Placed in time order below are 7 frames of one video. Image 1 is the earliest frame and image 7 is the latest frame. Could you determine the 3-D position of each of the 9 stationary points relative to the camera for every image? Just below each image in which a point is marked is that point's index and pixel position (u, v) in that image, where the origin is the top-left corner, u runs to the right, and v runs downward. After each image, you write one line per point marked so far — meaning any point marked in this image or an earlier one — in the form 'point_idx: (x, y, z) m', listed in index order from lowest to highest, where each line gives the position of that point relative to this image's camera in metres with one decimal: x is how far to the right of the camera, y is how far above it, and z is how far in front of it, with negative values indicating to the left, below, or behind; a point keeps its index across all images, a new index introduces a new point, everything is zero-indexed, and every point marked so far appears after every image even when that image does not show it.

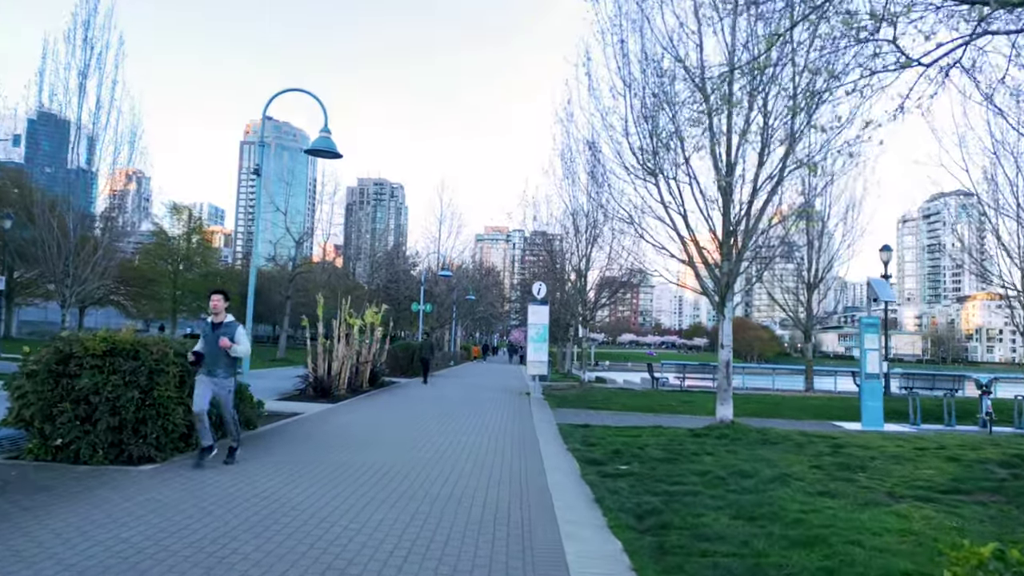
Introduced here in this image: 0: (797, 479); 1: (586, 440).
0: (+3.1, -2.1, +8.3) m
1: (+1.2, -2.5, +12.6) m
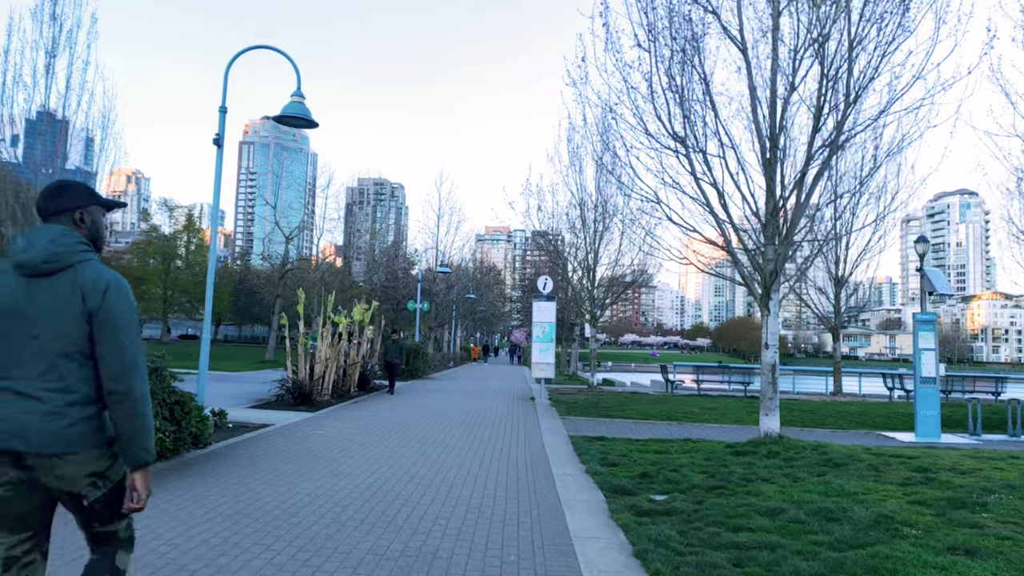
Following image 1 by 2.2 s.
0: (+3.1, -1.9, +6.2) m
1: (+1.3, -2.3, +10.5) m
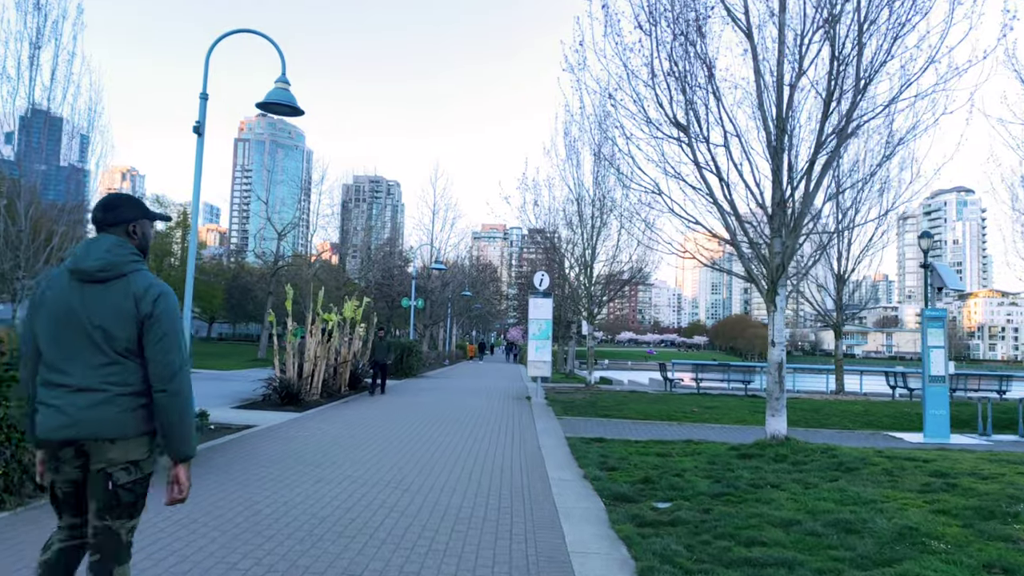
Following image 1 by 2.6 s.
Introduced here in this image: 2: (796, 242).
0: (+3.1, -1.8, +5.7) m
1: (+1.2, -2.2, +10.0) m
2: (+3.9, +0.6, +10.6) m
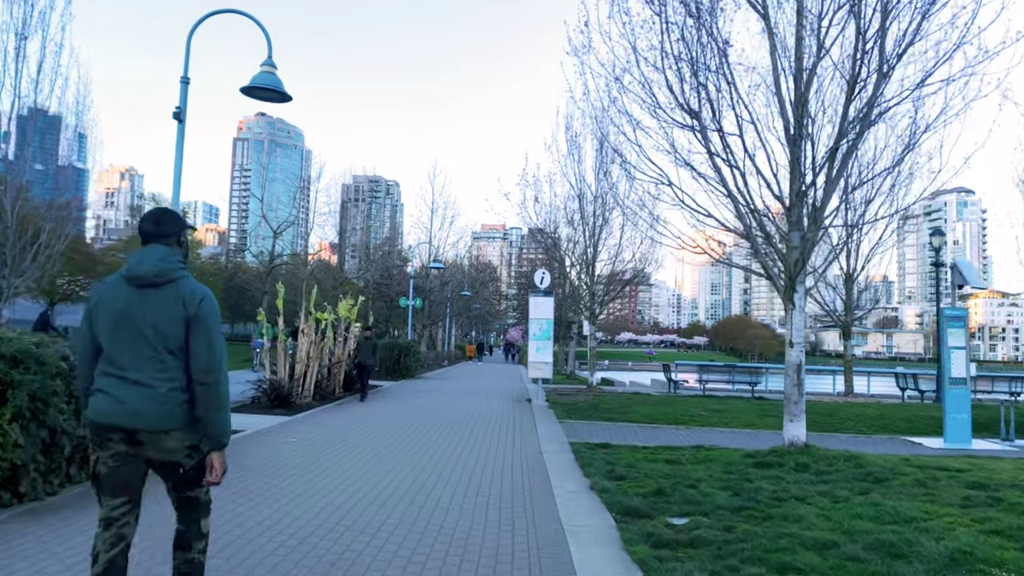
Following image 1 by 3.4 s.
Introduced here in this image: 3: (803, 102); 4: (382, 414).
0: (+3.1, -1.8, +5.0) m
1: (+1.2, -2.2, +9.3) m
2: (+3.9, +0.7, +9.9) m
3: (+3.7, +2.4, +9.9) m
4: (-2.9, -2.8, +17.5) m
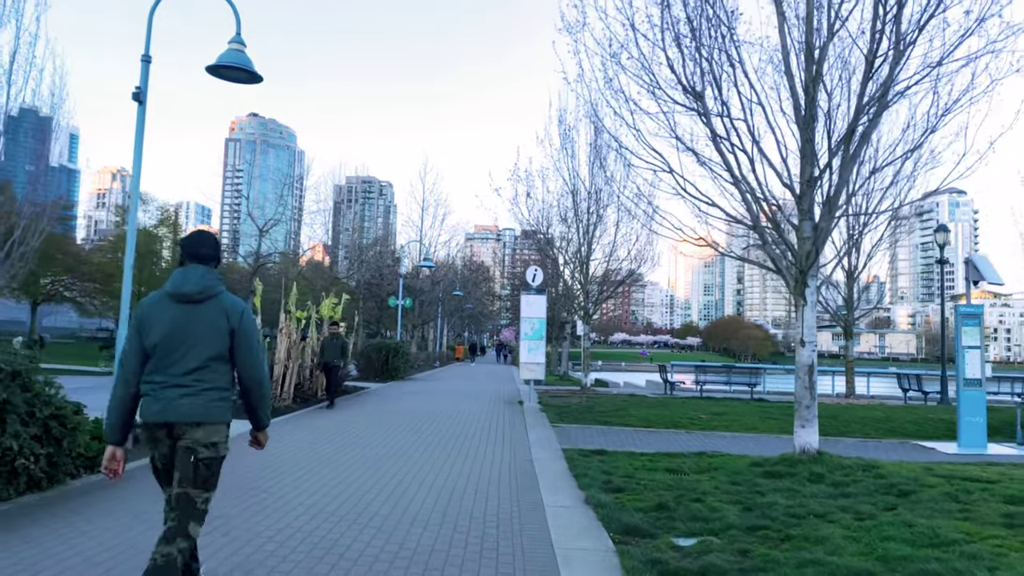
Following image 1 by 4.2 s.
0: (+3.0, -1.7, +4.2) m
1: (+1.1, -2.1, +8.5) m
2: (+3.7, +0.7, +9.2) m
3: (+3.6, +2.5, +9.2) m
4: (-3.1, -2.8, +16.7) m
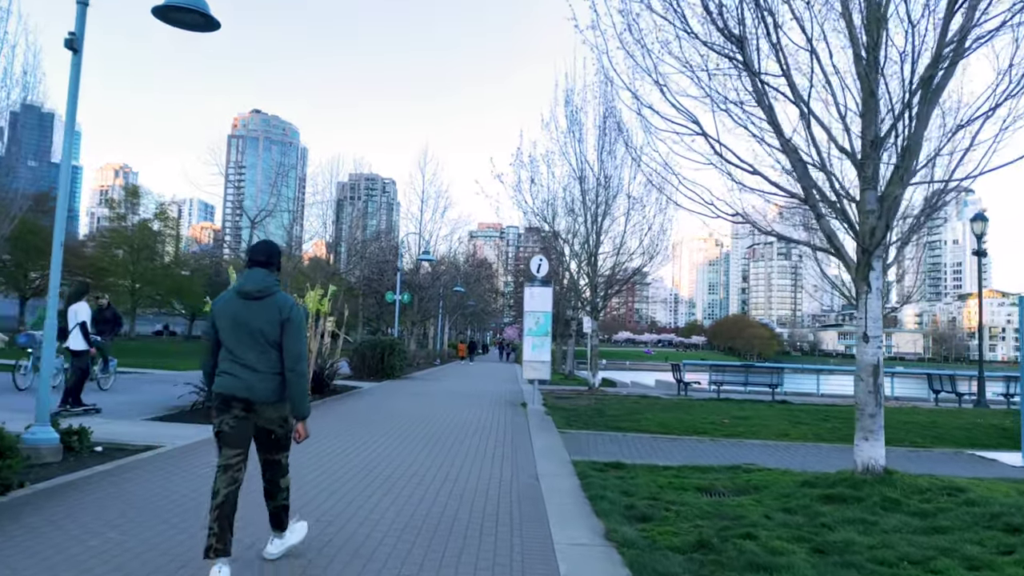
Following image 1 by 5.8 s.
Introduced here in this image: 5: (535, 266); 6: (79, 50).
0: (+3.0, -1.5, +2.6) m
1: (+1.1, -1.9, +7.0) m
2: (+3.8, +0.9, +7.6) m
3: (+3.6, +2.6, +7.6) m
4: (-3.1, -2.6, +15.1) m
5: (+0.6, +0.5, +19.1) m
6: (-4.7, +2.6, +8.3) m
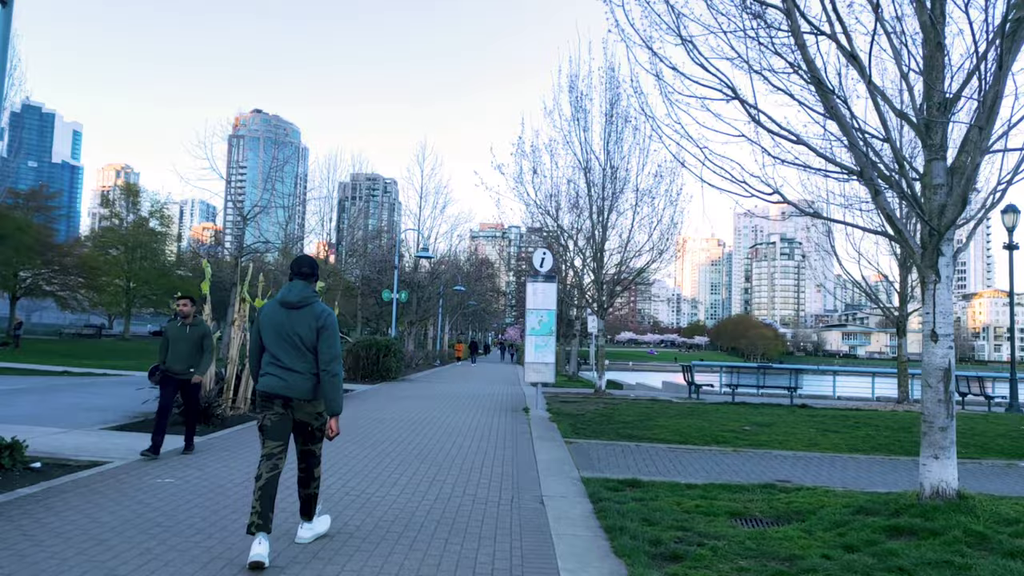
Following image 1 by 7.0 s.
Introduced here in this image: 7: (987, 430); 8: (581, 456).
0: (+3.0, -1.5, +1.4) m
1: (+1.1, -1.9, +5.7) m
2: (+3.8, +1.0, +6.3) m
3: (+3.6, +2.7, +6.4) m
4: (-3.1, -2.5, +13.9) m
5: (+0.6, +0.6, +17.9) m
6: (-4.7, +2.7, +7.1) m
7: (+8.4, -2.5, +13.7) m
8: (+0.9, -2.2, +10.3) m
